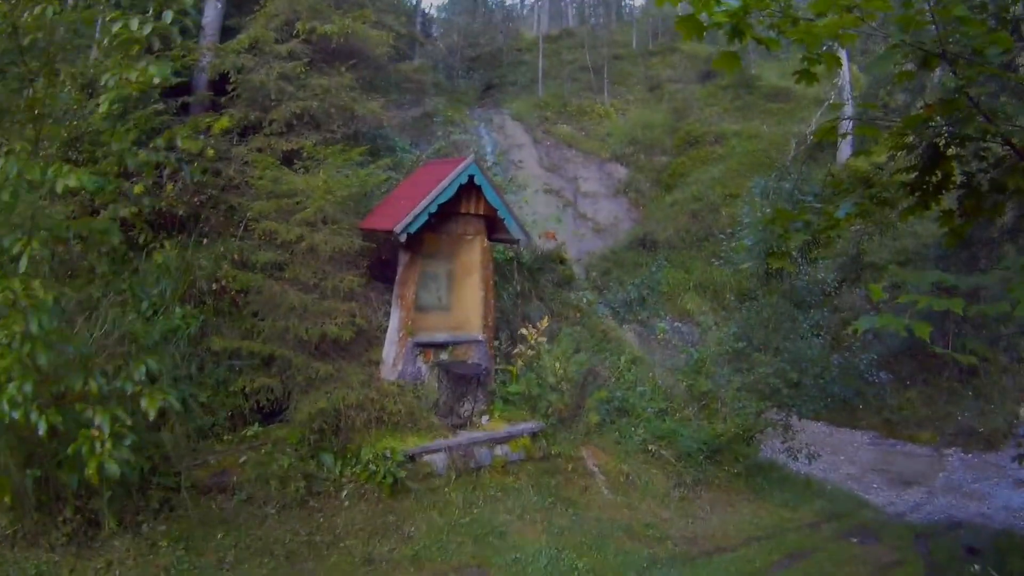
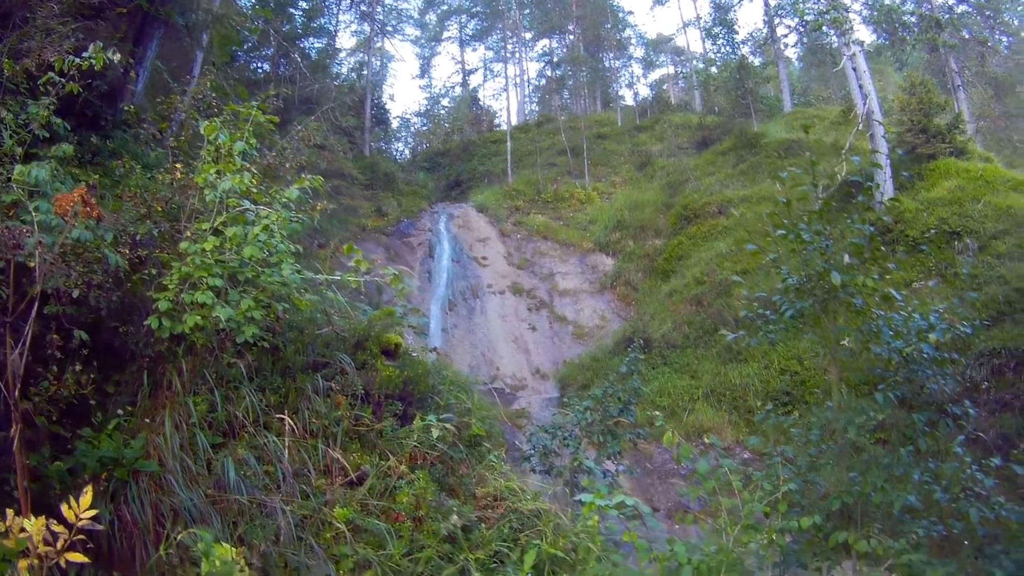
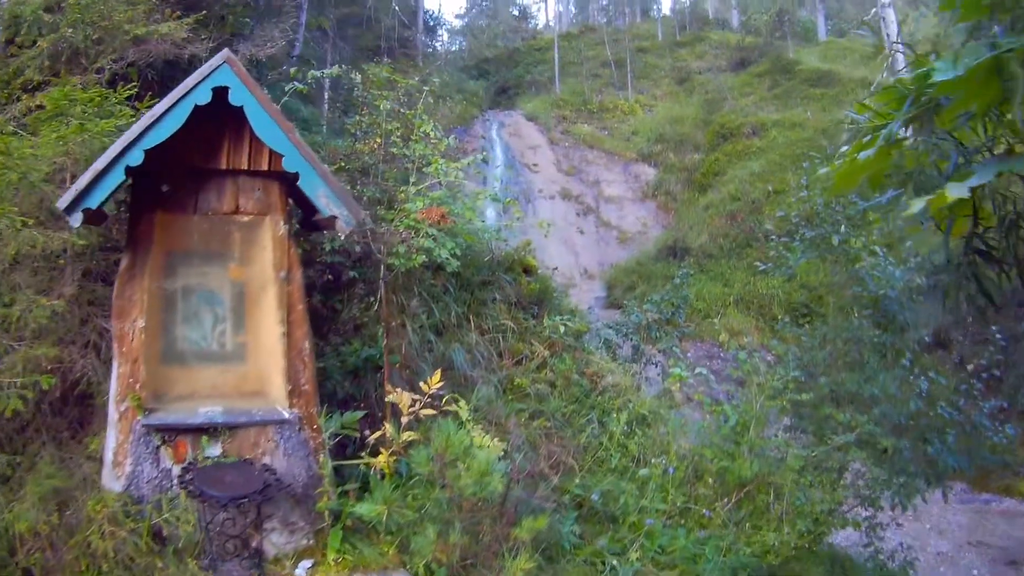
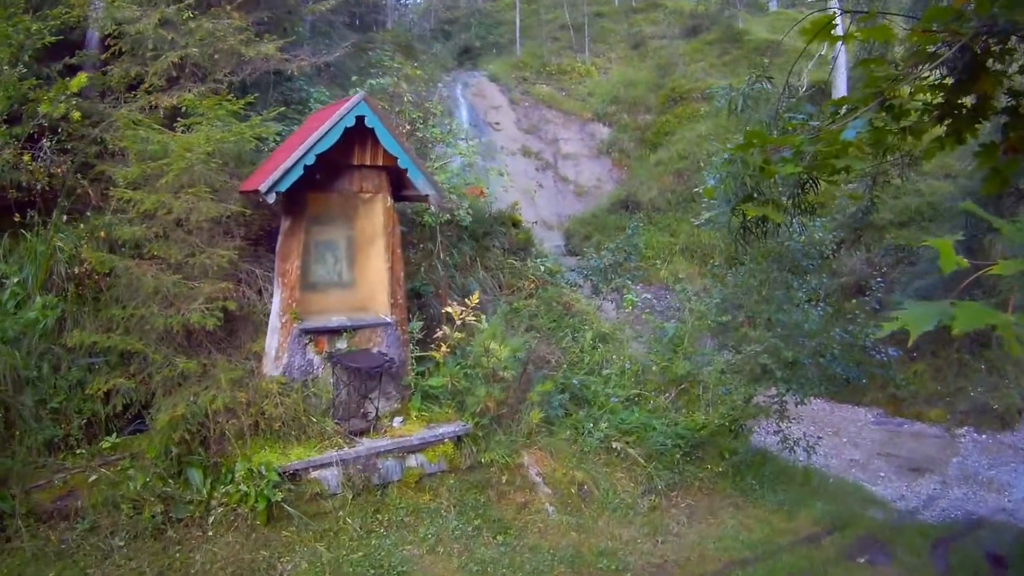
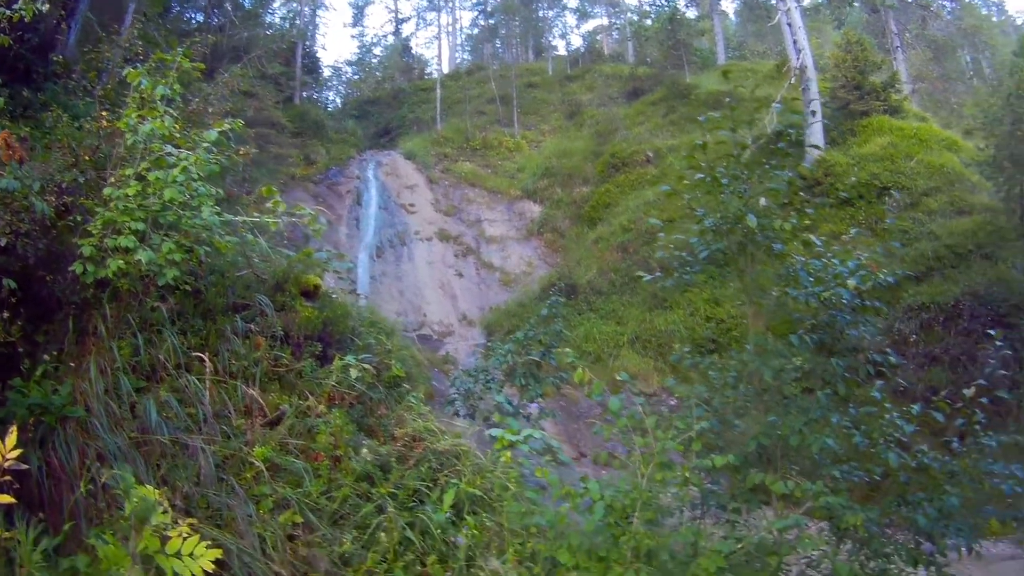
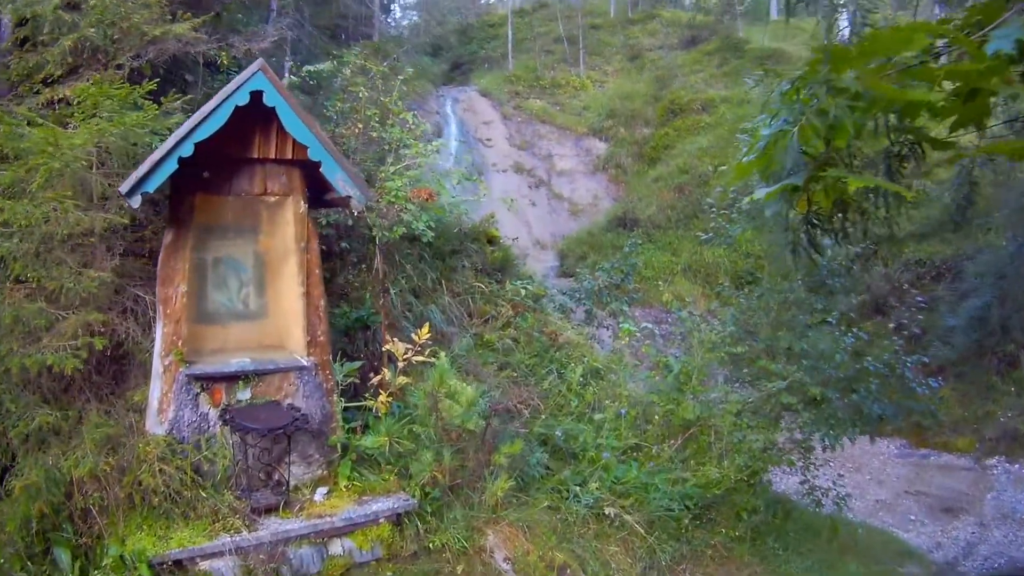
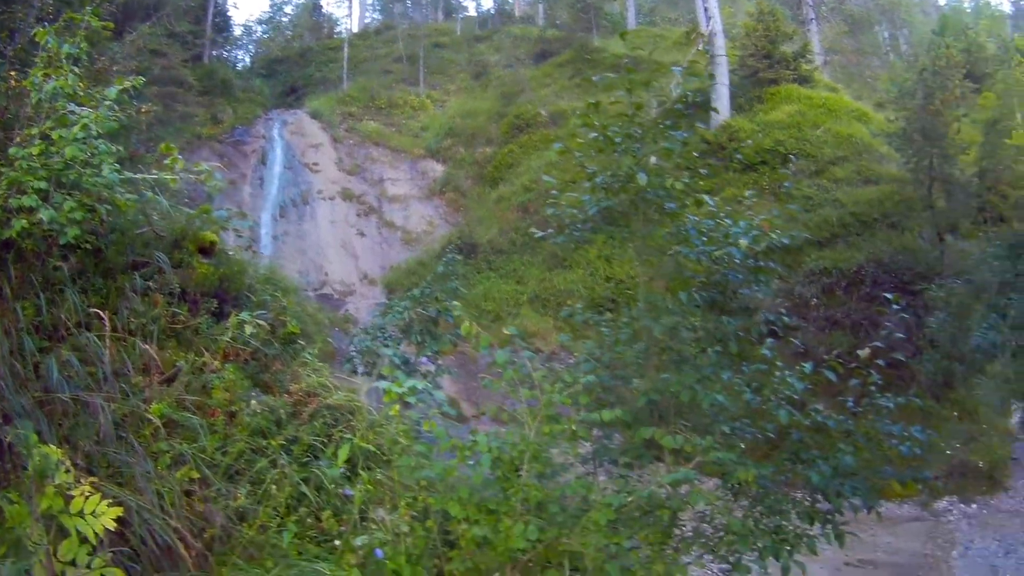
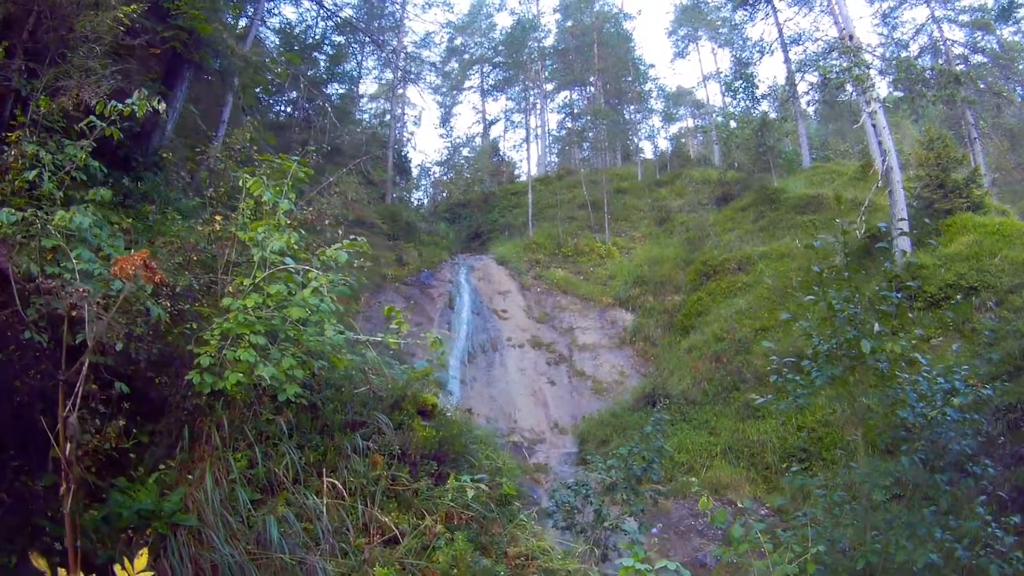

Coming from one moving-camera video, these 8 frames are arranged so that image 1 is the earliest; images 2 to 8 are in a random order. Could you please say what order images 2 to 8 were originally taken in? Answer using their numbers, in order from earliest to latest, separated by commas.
4, 6, 3, 8, 2, 5, 7
